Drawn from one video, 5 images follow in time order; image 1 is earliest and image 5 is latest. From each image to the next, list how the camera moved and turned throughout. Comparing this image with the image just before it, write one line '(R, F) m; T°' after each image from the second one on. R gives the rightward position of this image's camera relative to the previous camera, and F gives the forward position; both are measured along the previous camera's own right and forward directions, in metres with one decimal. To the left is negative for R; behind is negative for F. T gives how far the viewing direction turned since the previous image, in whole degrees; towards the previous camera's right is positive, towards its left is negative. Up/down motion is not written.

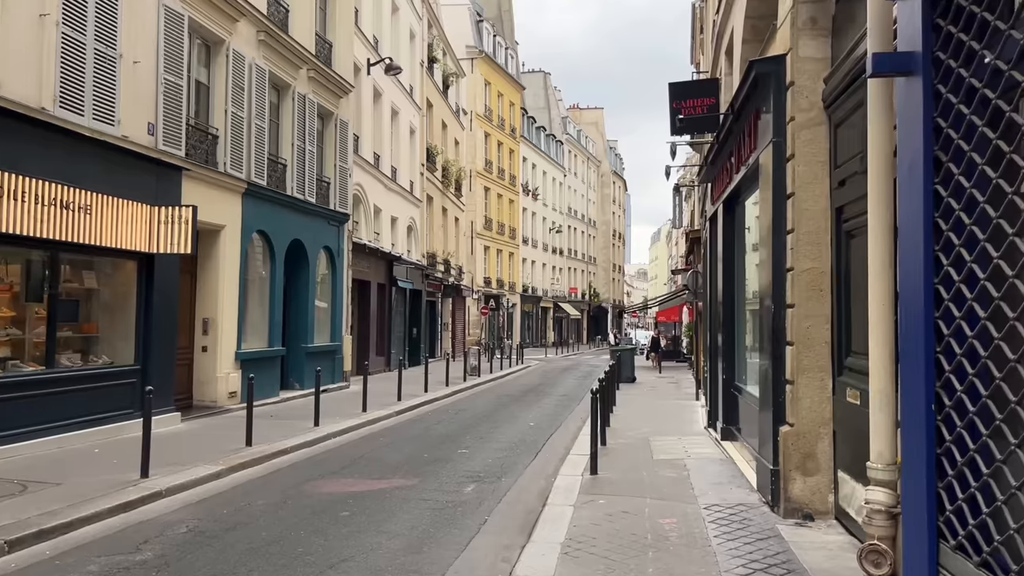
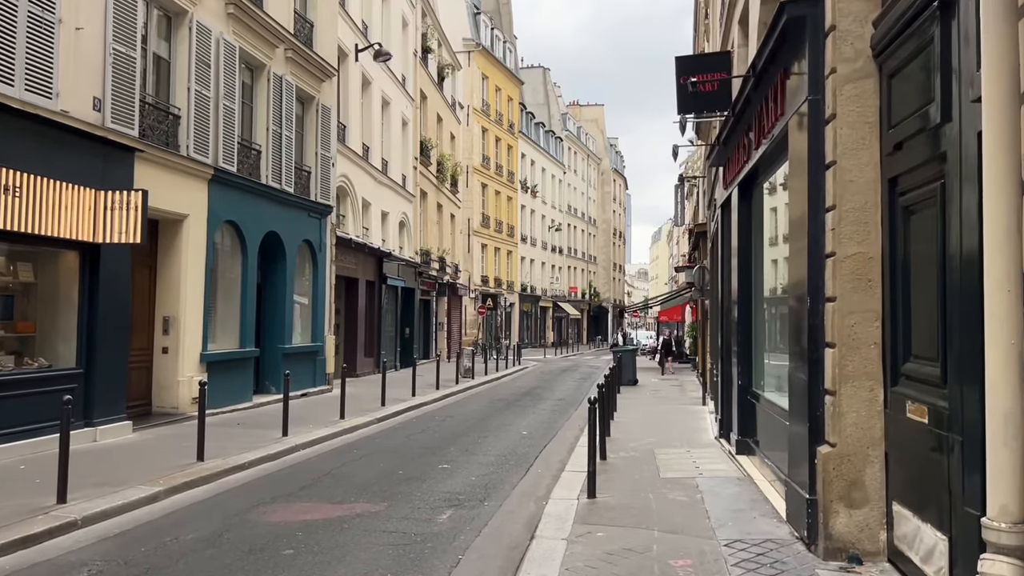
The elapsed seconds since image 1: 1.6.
(+0.1, +1.2) m; 0°
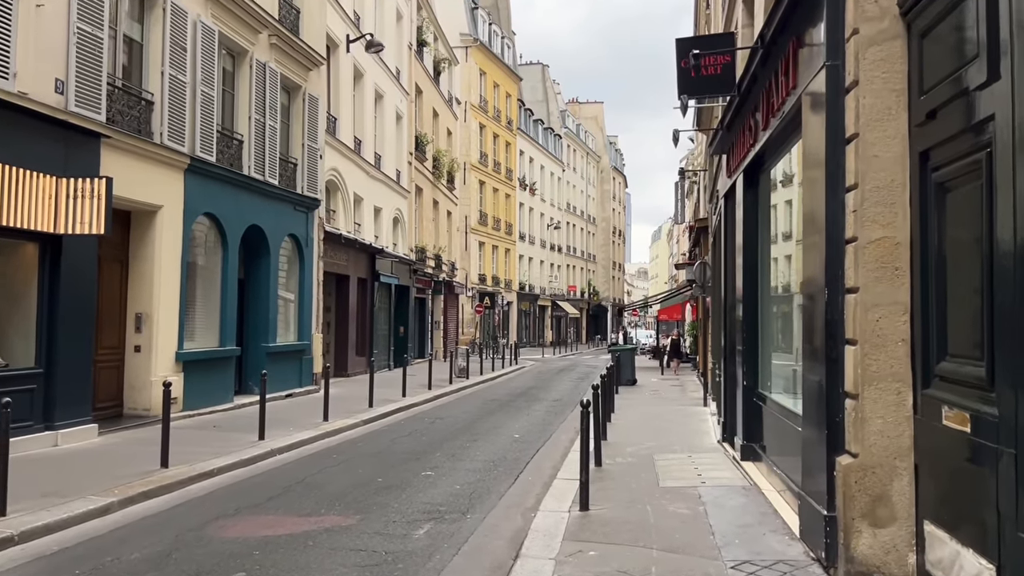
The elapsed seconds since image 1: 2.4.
(+0.1, +0.6) m; 0°
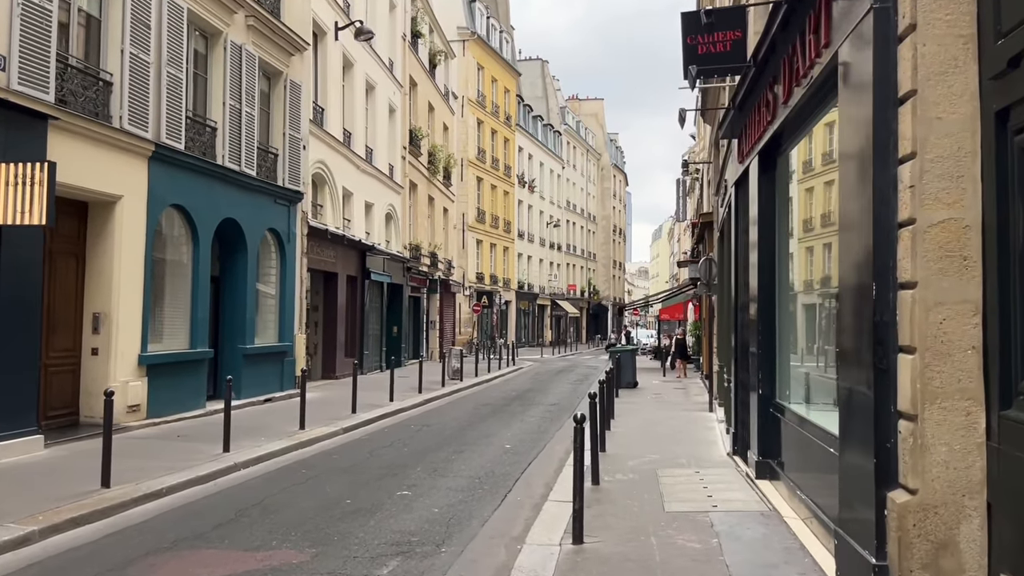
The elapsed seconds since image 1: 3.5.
(+0.1, +1.0) m; 0°
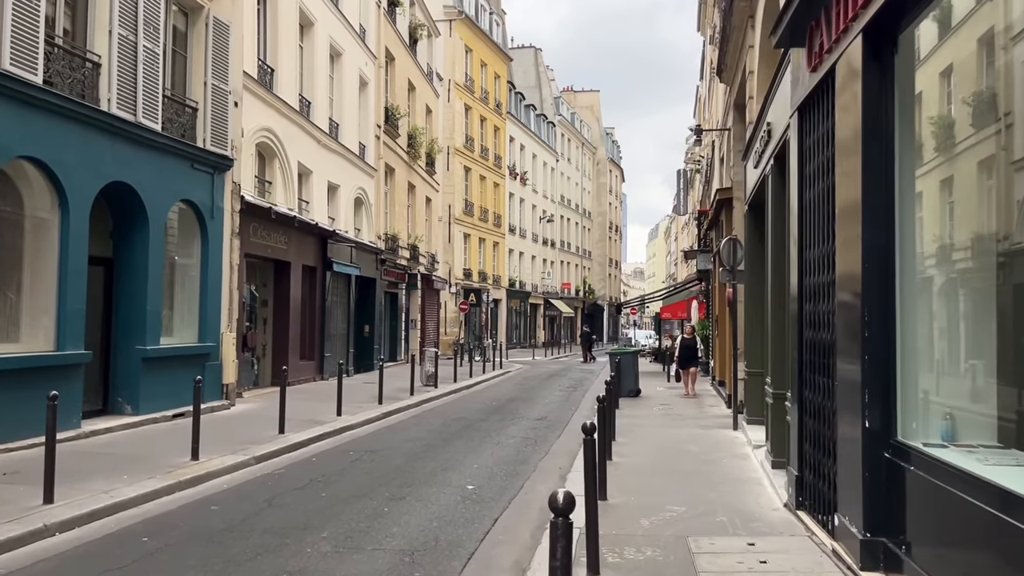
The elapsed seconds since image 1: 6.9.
(+0.3, +3.1) m; 0°
